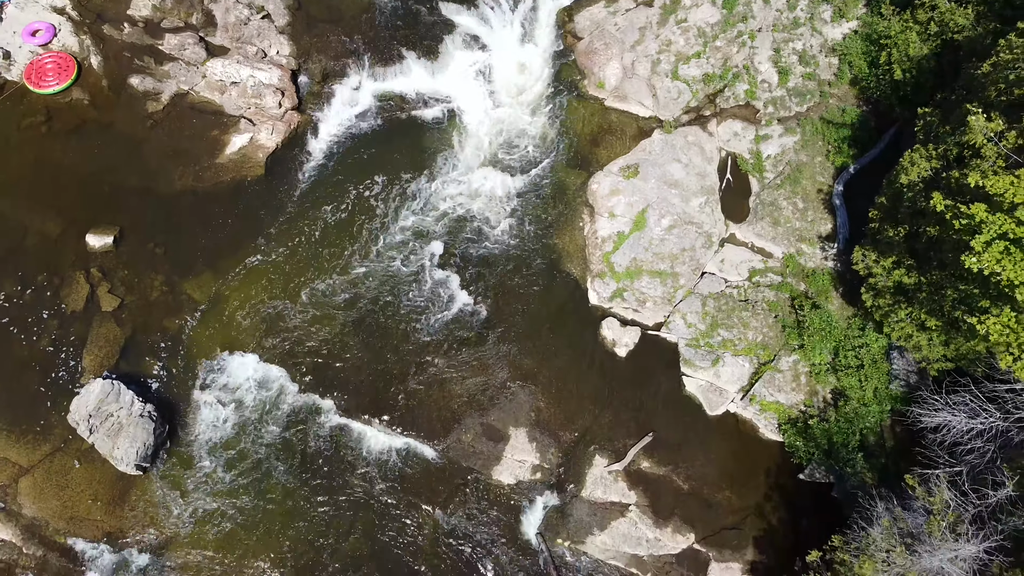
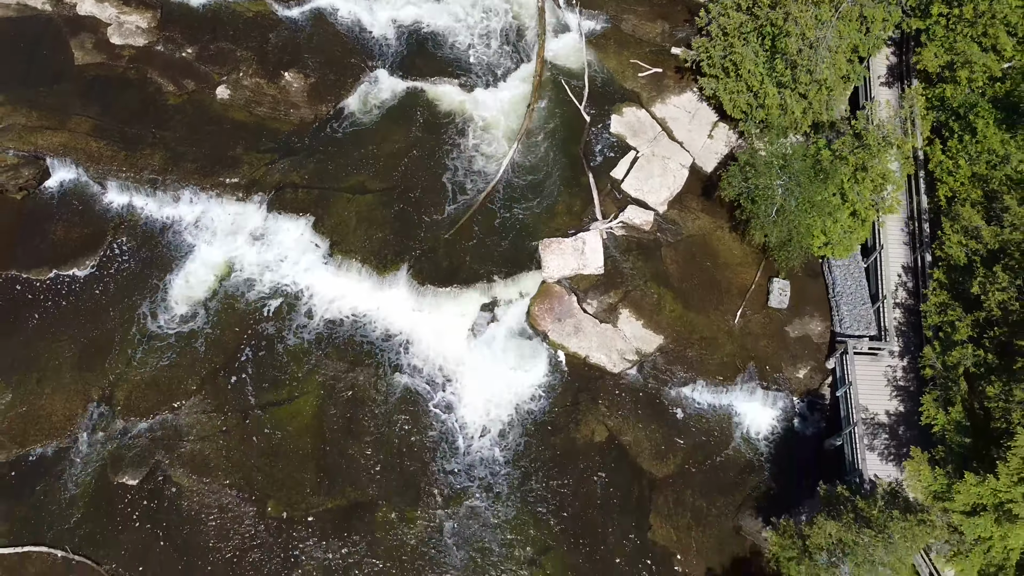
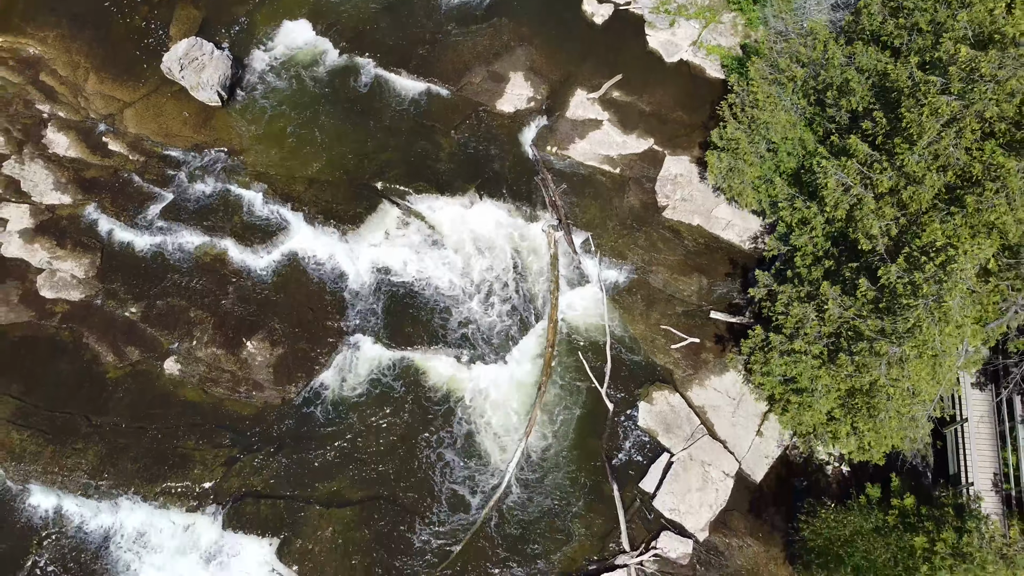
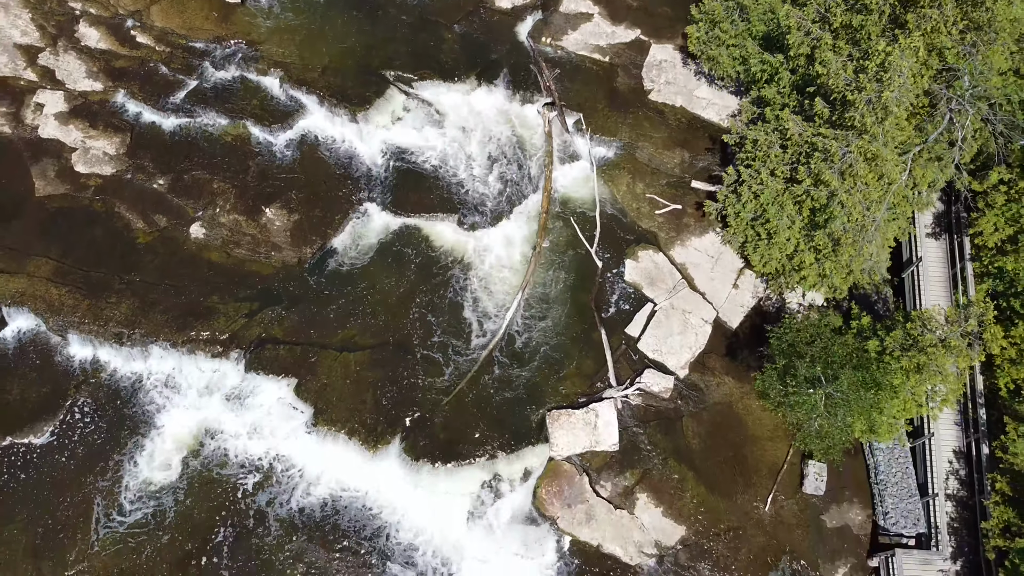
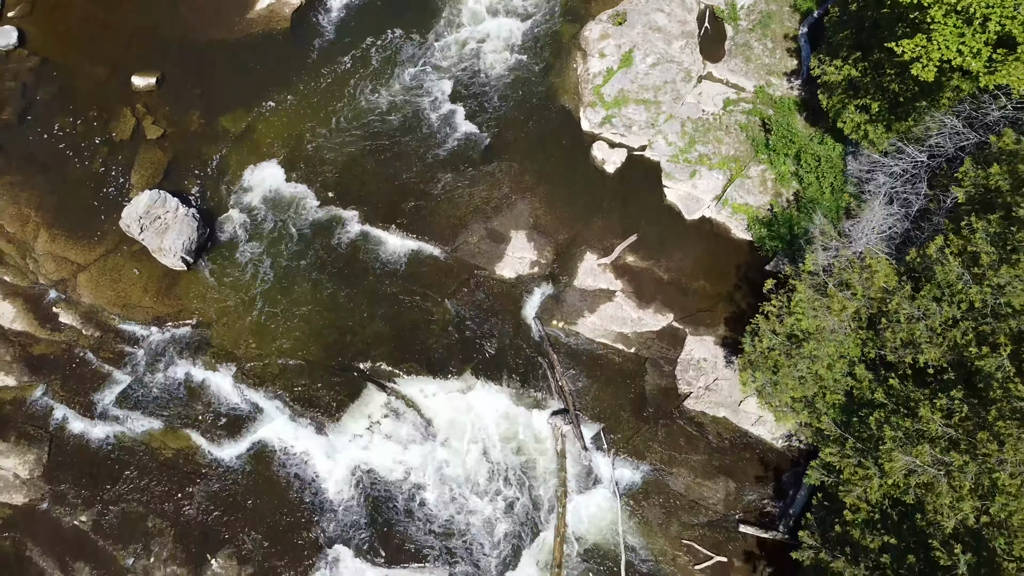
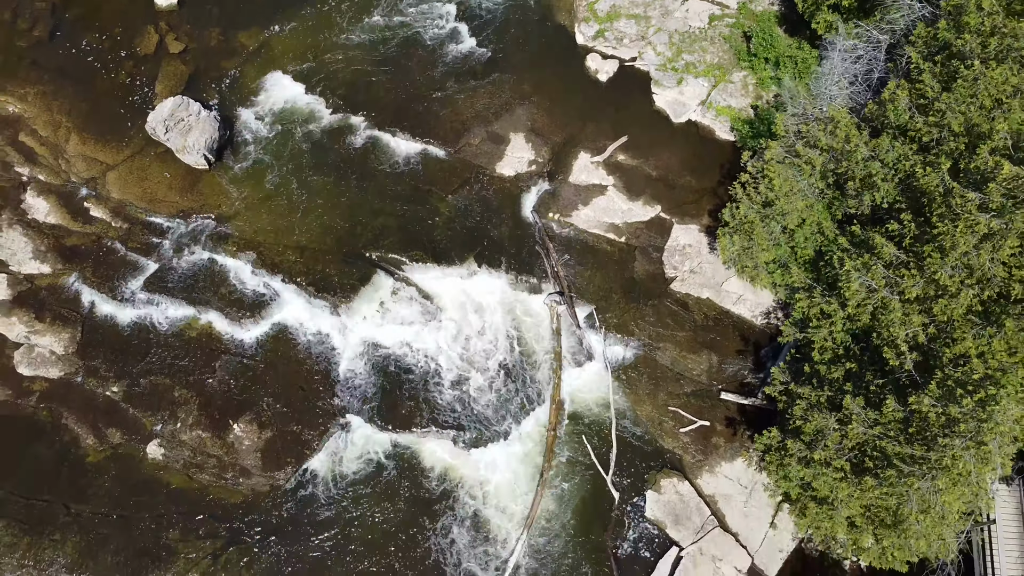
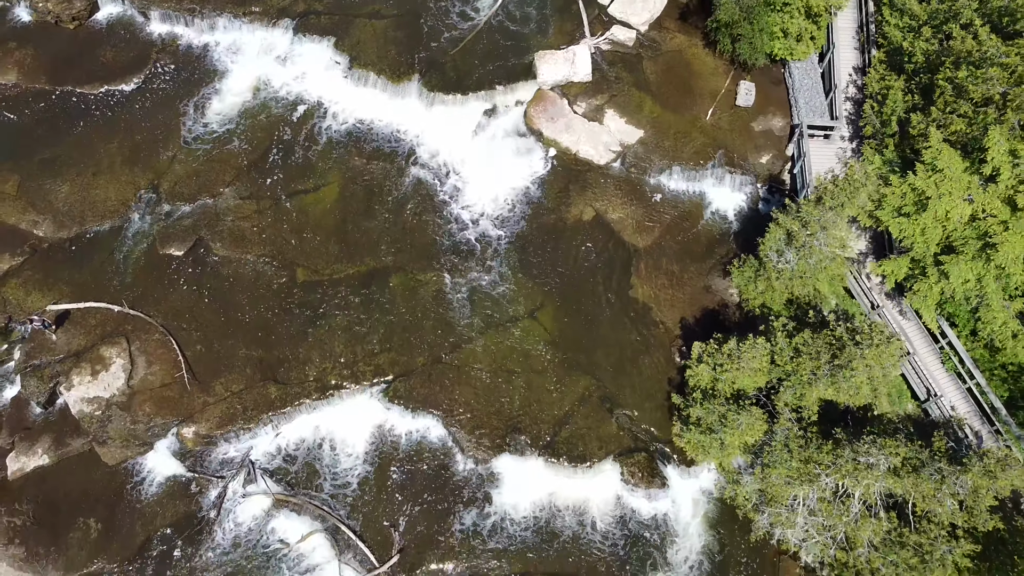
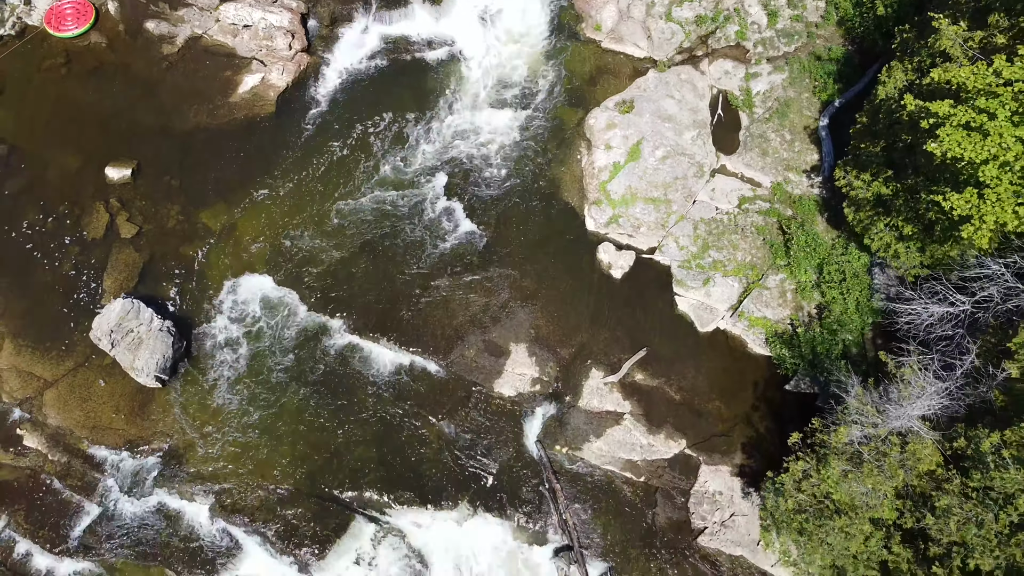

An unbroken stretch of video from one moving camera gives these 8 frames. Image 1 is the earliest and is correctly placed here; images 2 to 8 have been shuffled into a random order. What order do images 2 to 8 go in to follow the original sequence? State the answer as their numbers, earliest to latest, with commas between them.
8, 5, 6, 3, 4, 2, 7
